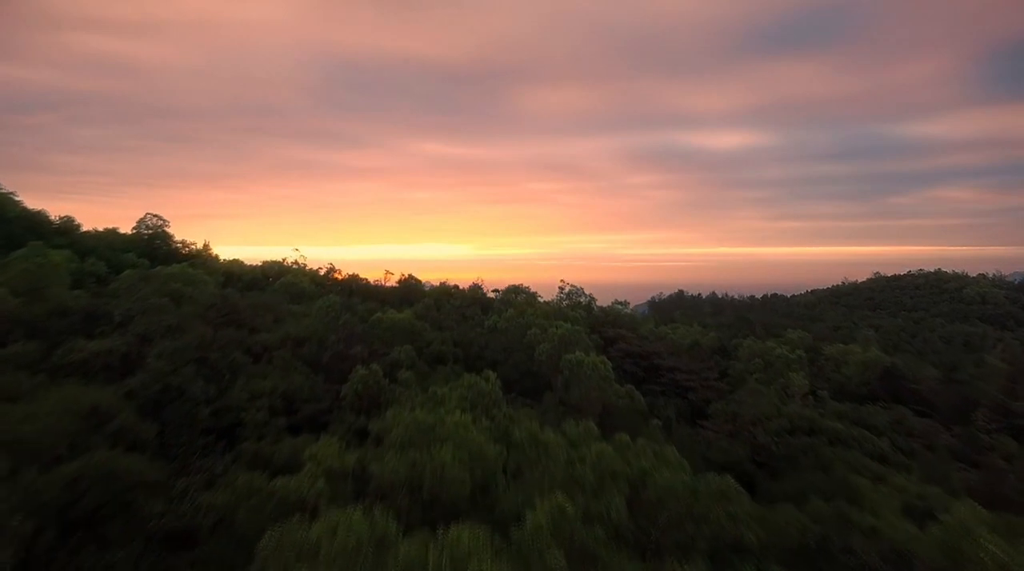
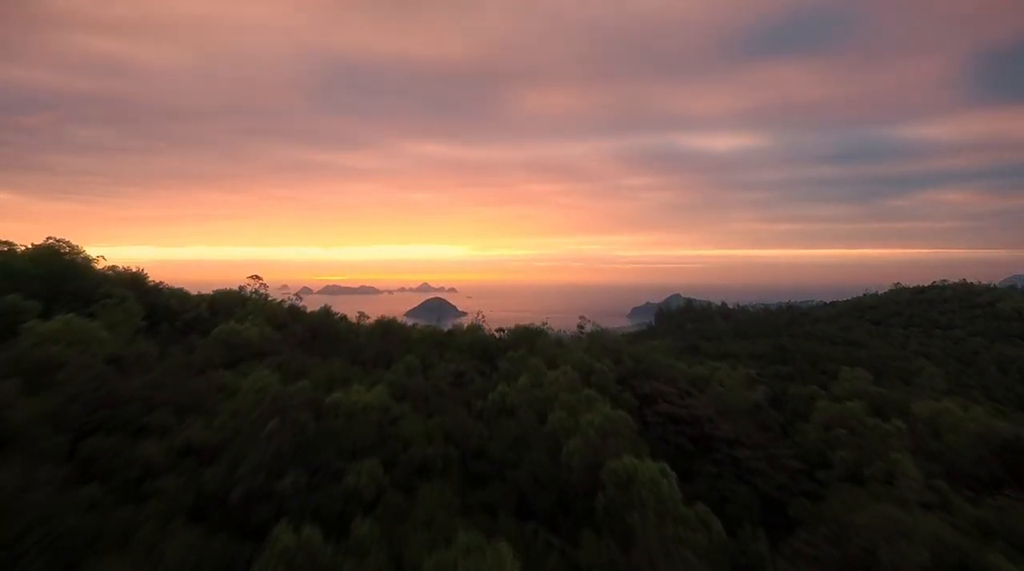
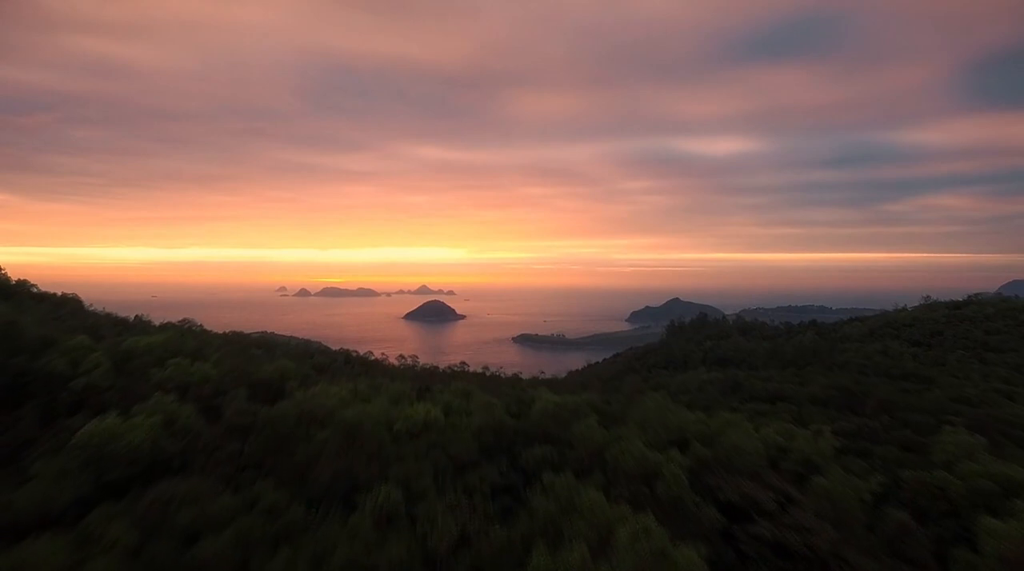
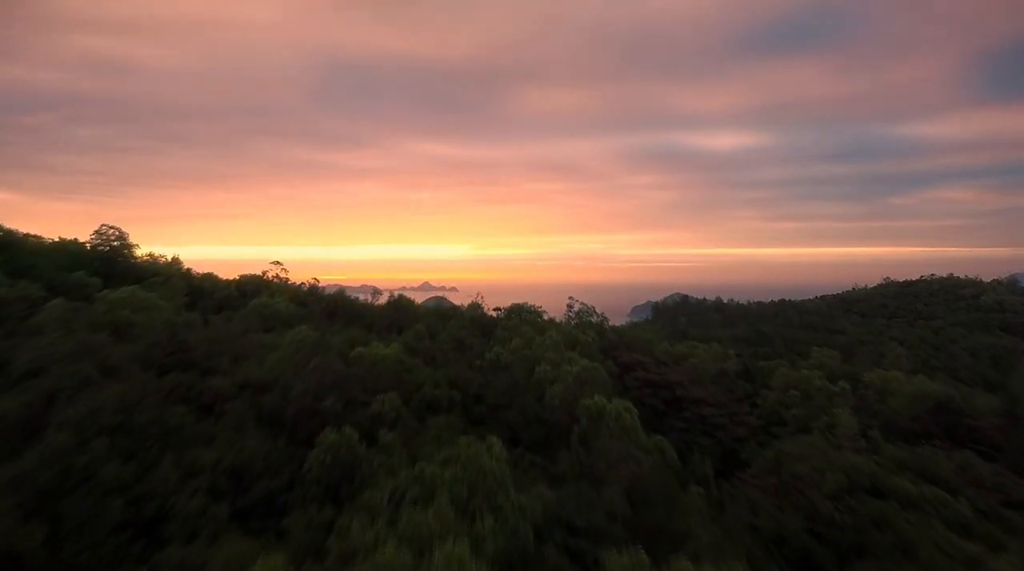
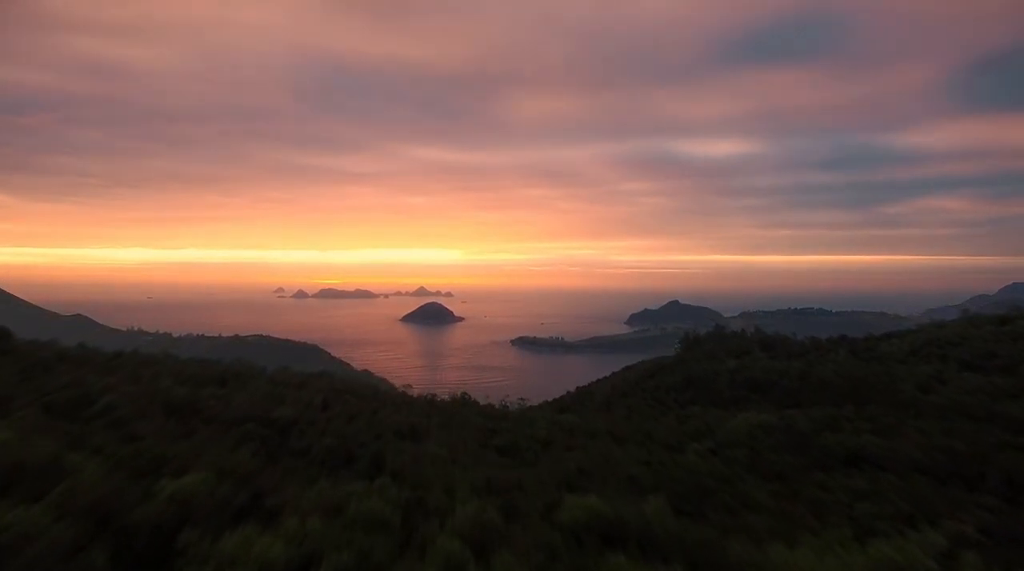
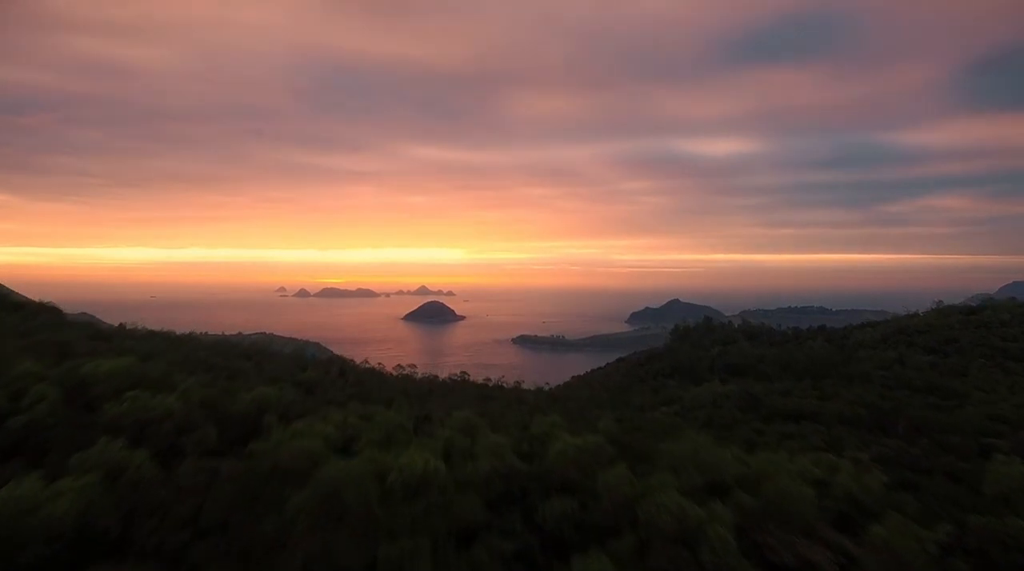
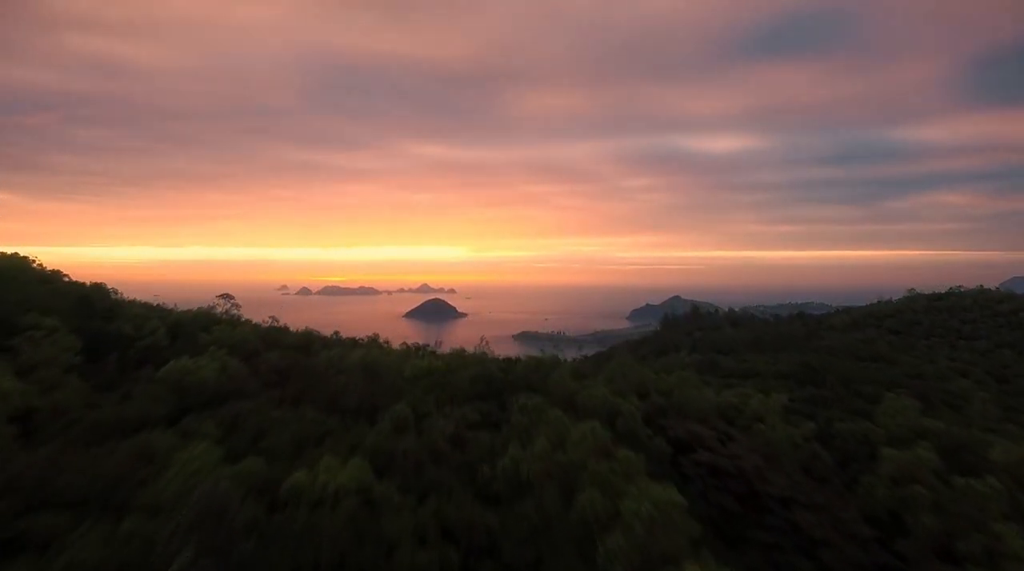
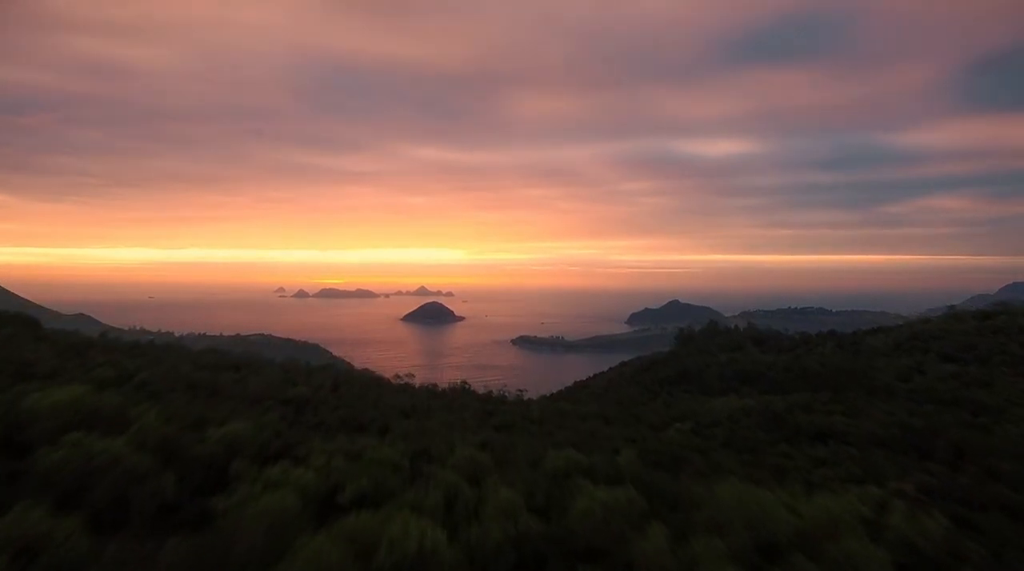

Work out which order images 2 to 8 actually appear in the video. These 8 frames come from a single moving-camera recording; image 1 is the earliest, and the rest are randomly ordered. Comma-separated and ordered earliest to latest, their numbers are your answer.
4, 2, 7, 3, 6, 8, 5
